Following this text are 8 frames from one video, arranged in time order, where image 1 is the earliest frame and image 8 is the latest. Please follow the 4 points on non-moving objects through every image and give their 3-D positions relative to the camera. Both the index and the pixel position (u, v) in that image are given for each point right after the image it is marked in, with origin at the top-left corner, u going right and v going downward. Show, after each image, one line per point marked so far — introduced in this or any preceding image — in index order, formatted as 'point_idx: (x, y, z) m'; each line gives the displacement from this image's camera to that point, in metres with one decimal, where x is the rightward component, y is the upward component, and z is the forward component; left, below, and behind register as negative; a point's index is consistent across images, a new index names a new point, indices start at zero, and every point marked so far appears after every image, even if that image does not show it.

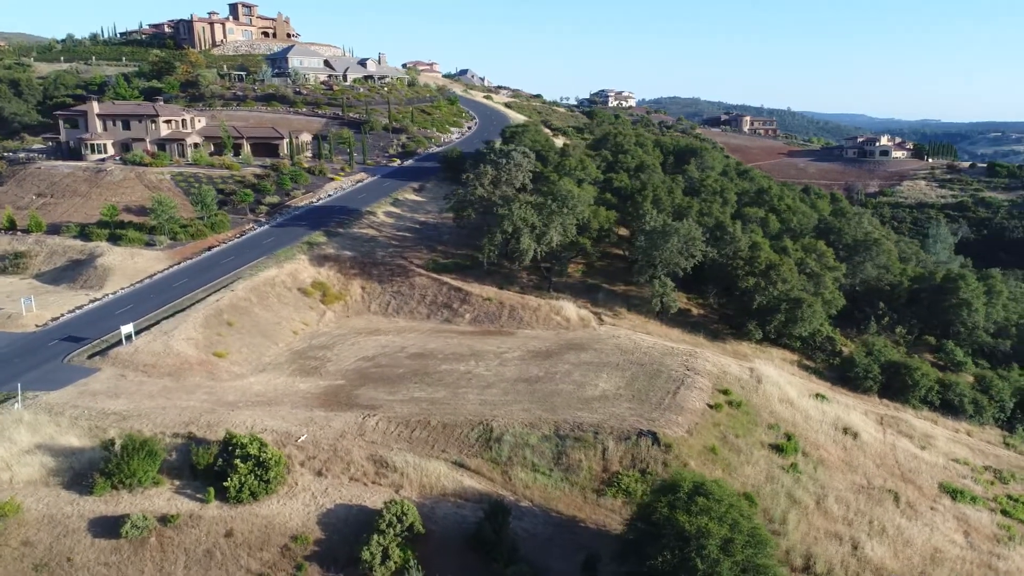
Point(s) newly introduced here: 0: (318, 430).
0: (-4.7, -3.4, +18.9) m
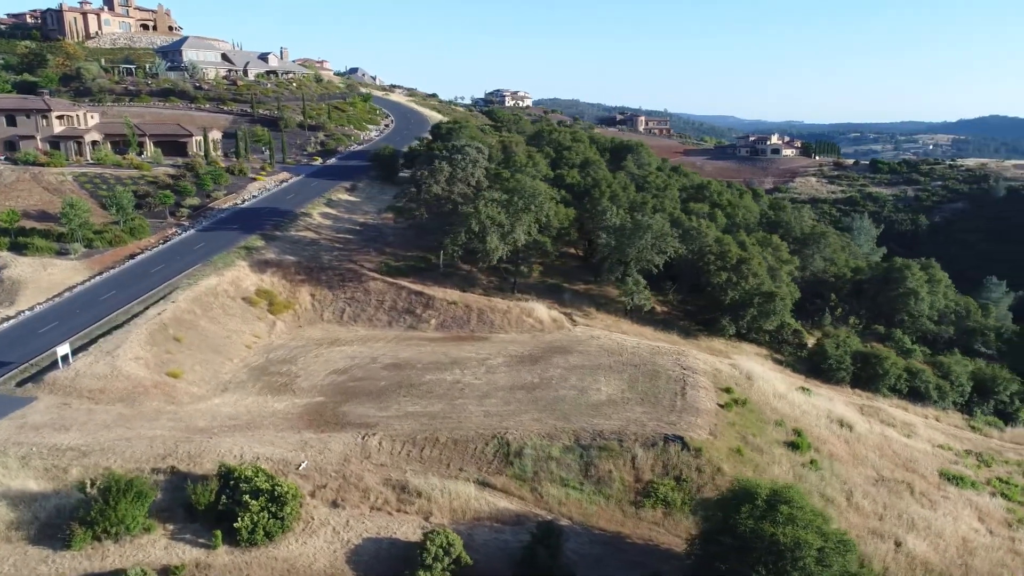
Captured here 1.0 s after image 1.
0: (-4.2, -3.6, +16.9) m
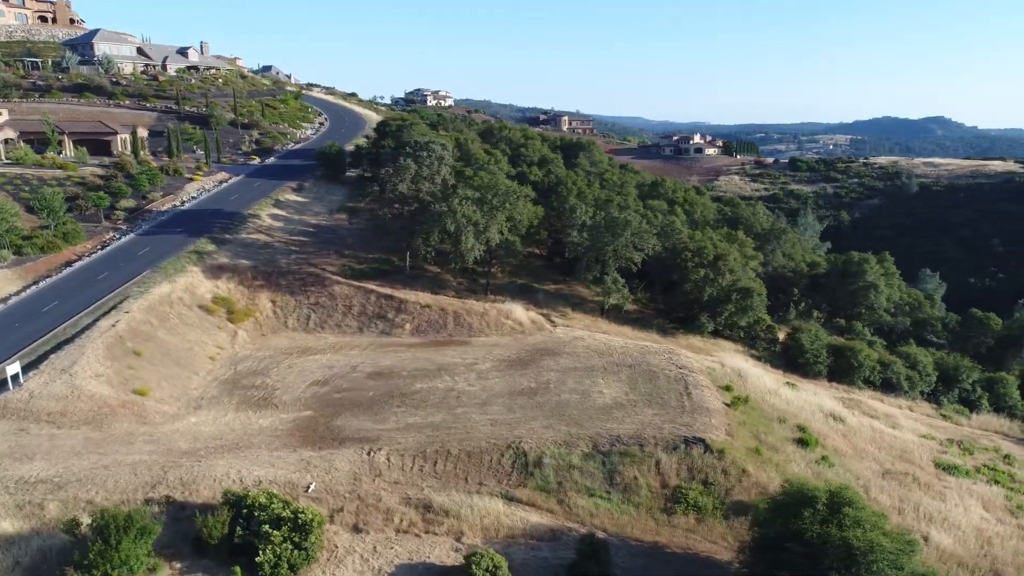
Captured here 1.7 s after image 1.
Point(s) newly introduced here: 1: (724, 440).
0: (-3.7, -3.7, +15.6) m
1: (+4.7, -3.4, +17.6) m
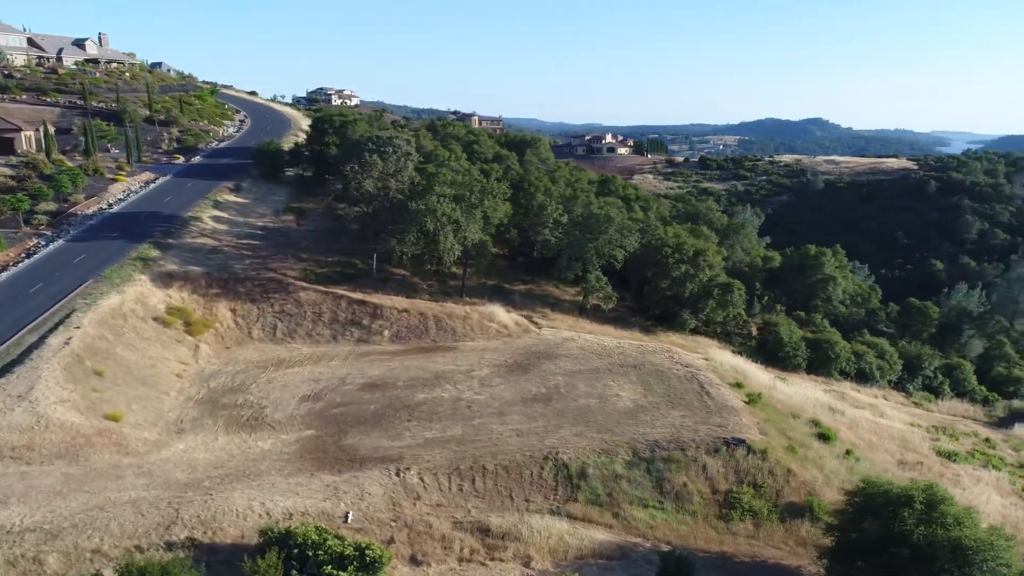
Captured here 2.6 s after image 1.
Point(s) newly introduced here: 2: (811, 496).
0: (-2.7, -3.8, +14.0) m
1: (+5.4, -3.3, +17.0) m
2: (+6.0, -4.2, +15.8) m
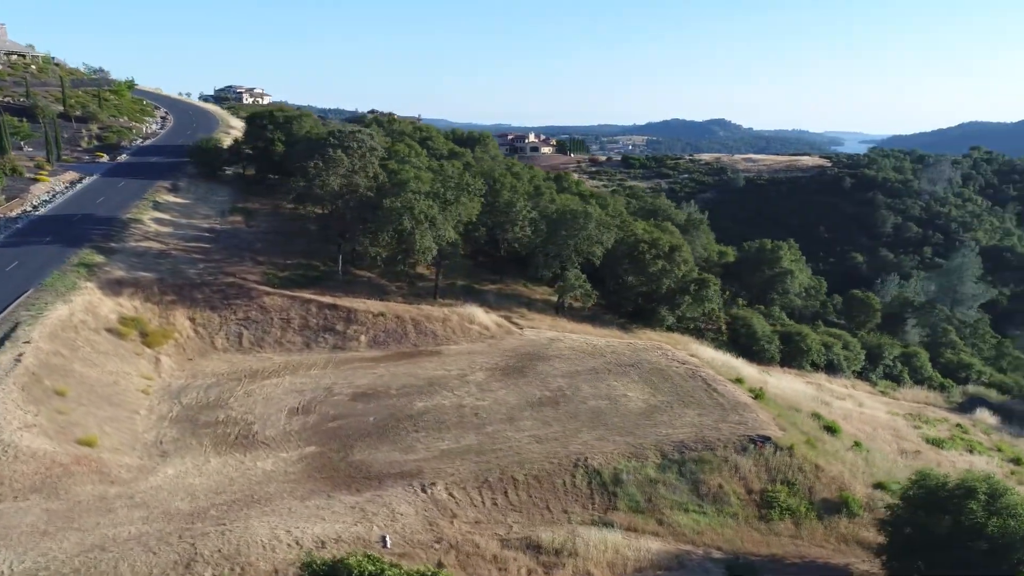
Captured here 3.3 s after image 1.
0: (-1.9, -3.8, +12.8) m
1: (+5.7, -3.1, +16.8) m
2: (+6.5, -4.0, +15.5) m
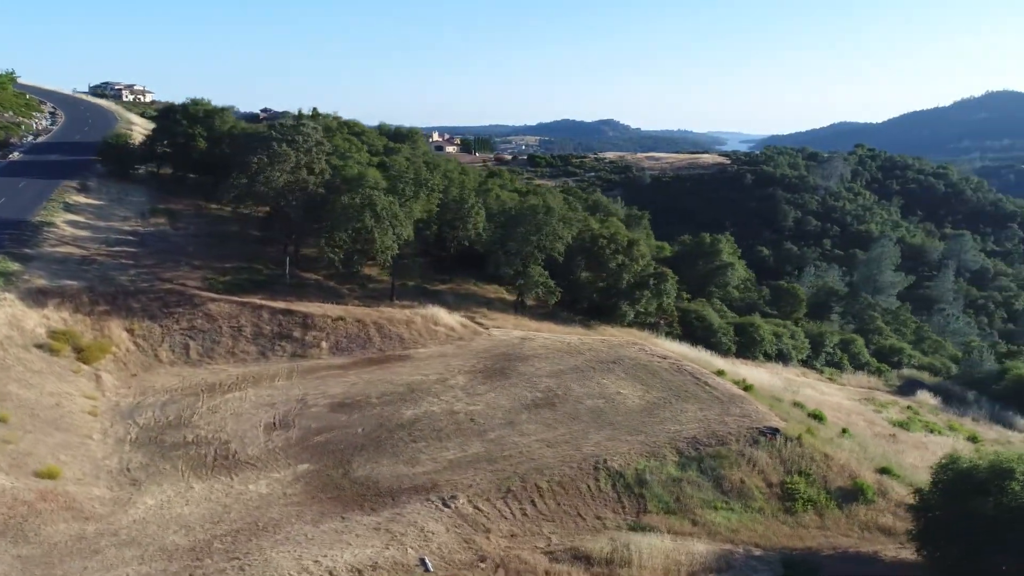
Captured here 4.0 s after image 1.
0: (-1.2, -3.8, +11.7) m
1: (+5.8, -2.9, +16.7) m
2: (+6.7, -3.8, +15.6) m
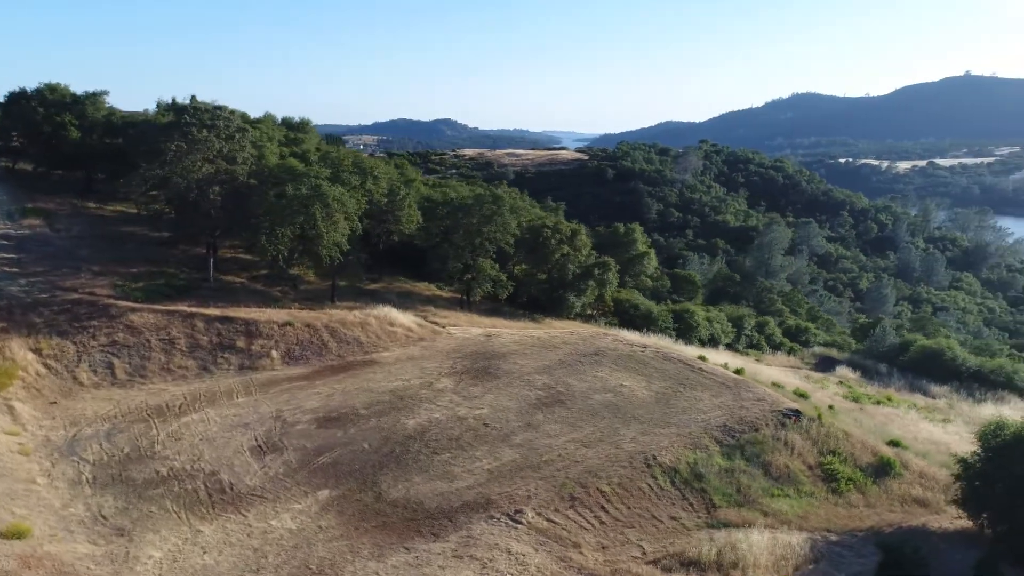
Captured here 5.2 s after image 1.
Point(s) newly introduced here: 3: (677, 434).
0: (+0.2, -3.7, +10.3) m
1: (+6.0, -2.5, +16.5) m
2: (+7.2, -3.3, +15.7) m
3: (+3.1, -2.7, +14.8) m
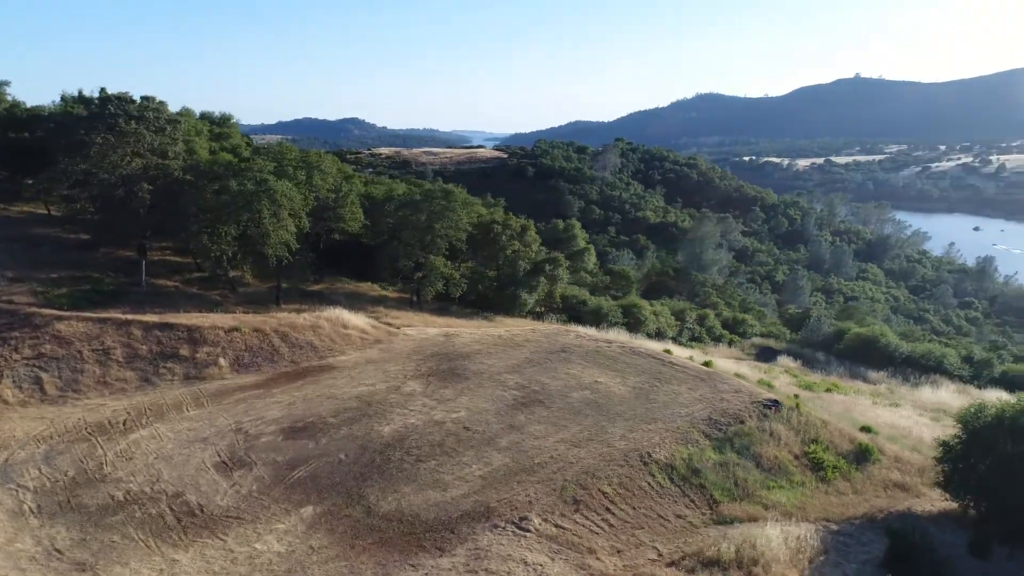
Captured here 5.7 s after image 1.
0: (+0.4, -3.6, +9.6) m
1: (+5.5, -2.3, +16.5) m
2: (+6.8, -3.0, +15.8) m
3: (+2.8, -2.6, +14.4) m
